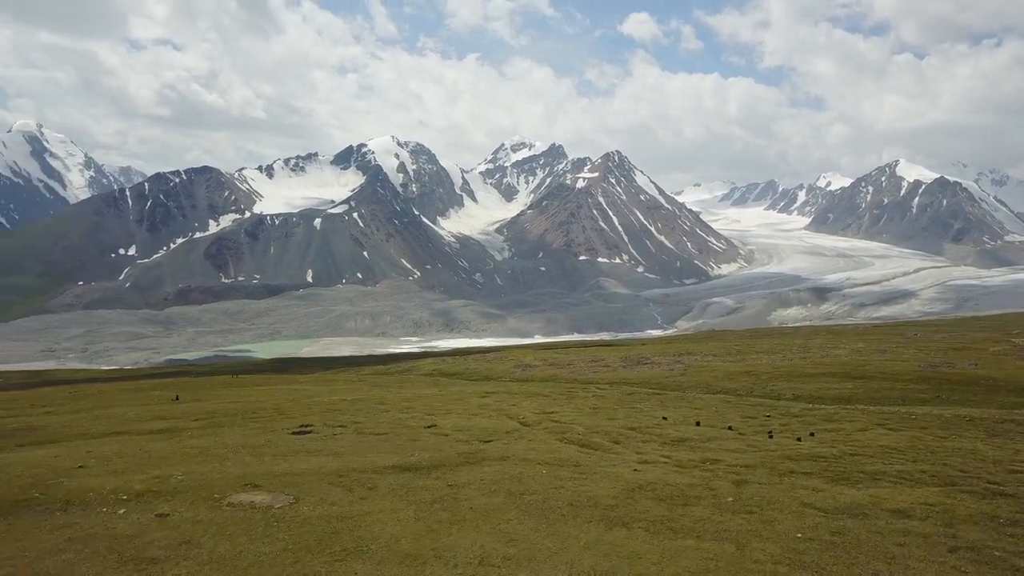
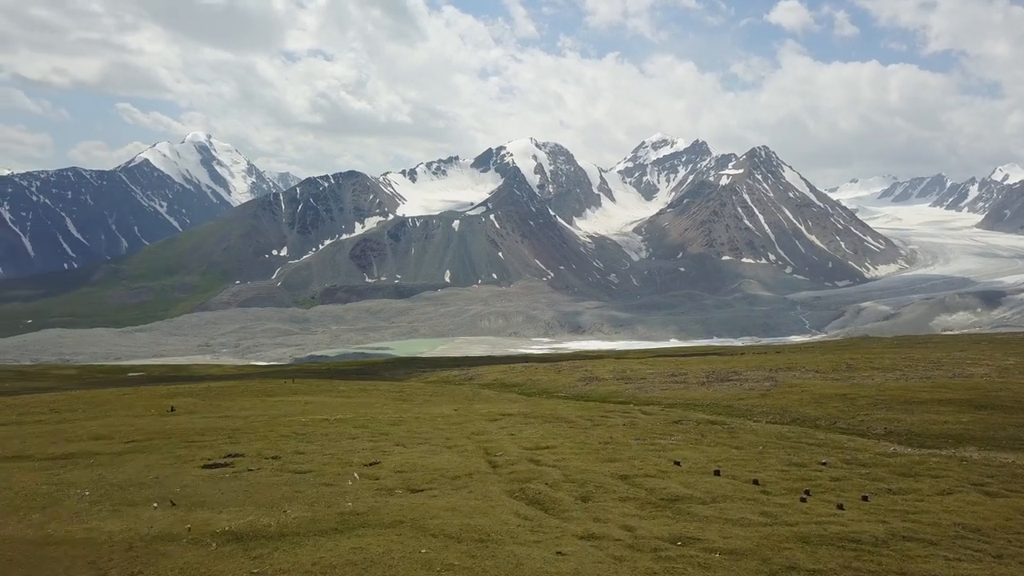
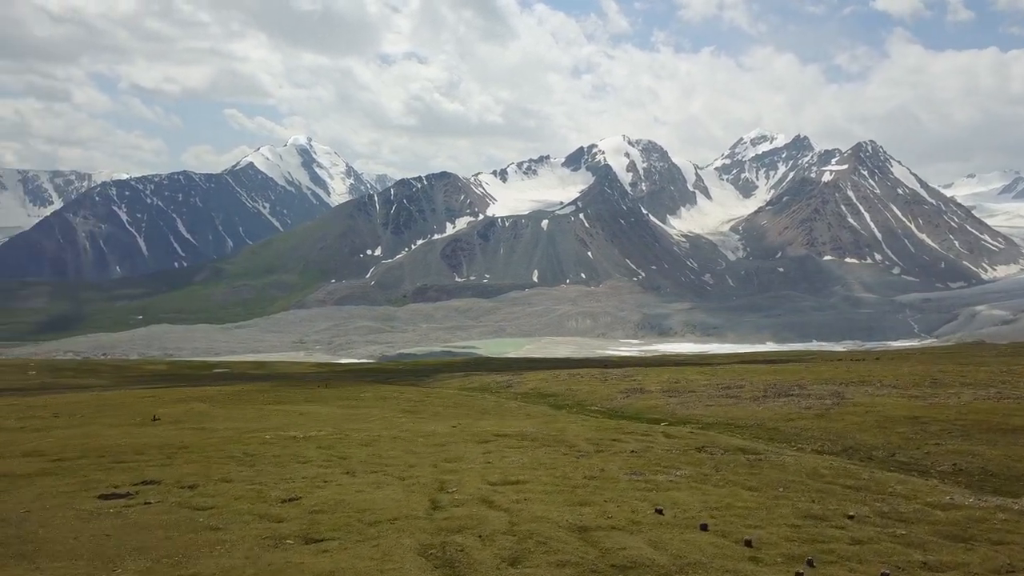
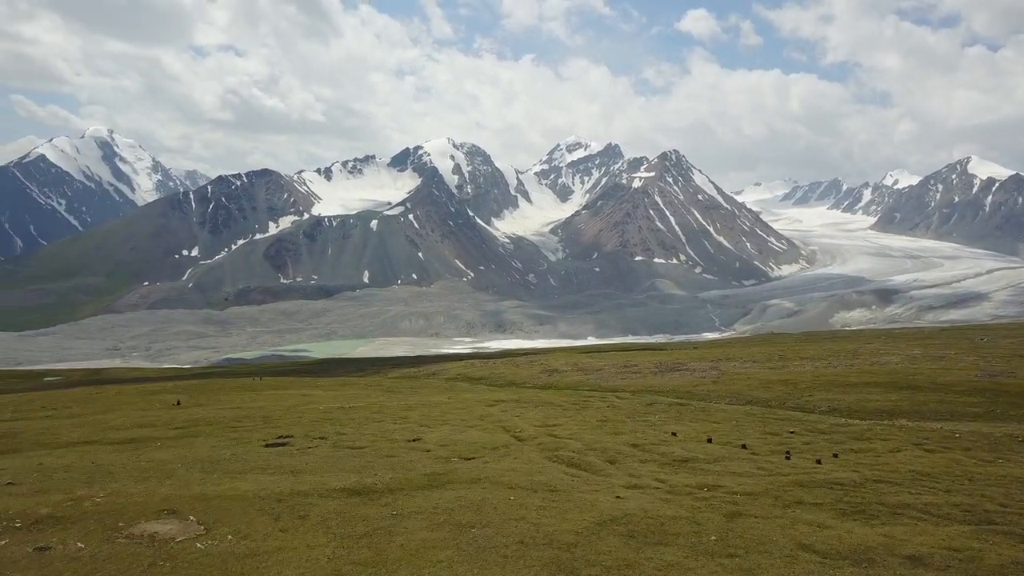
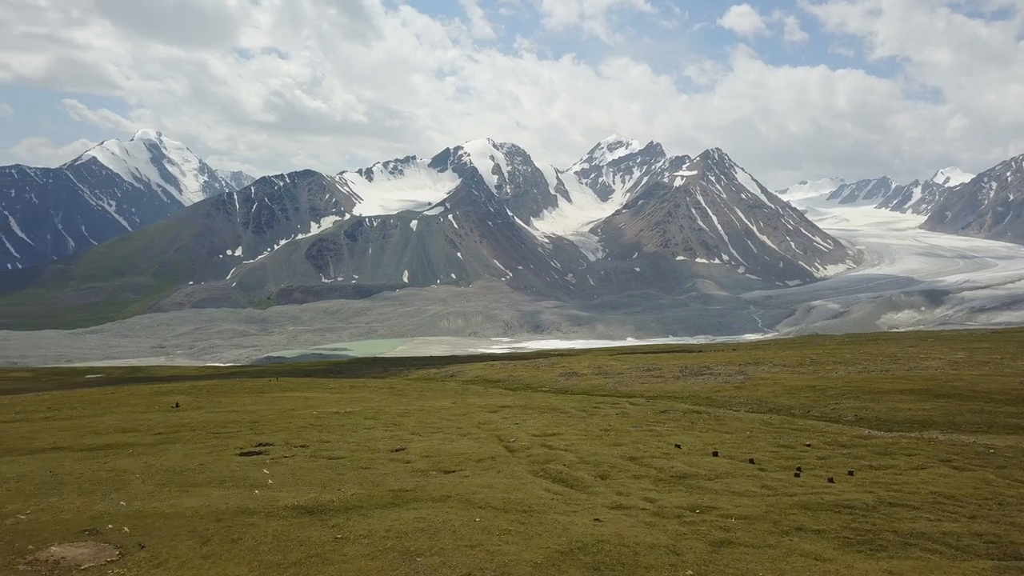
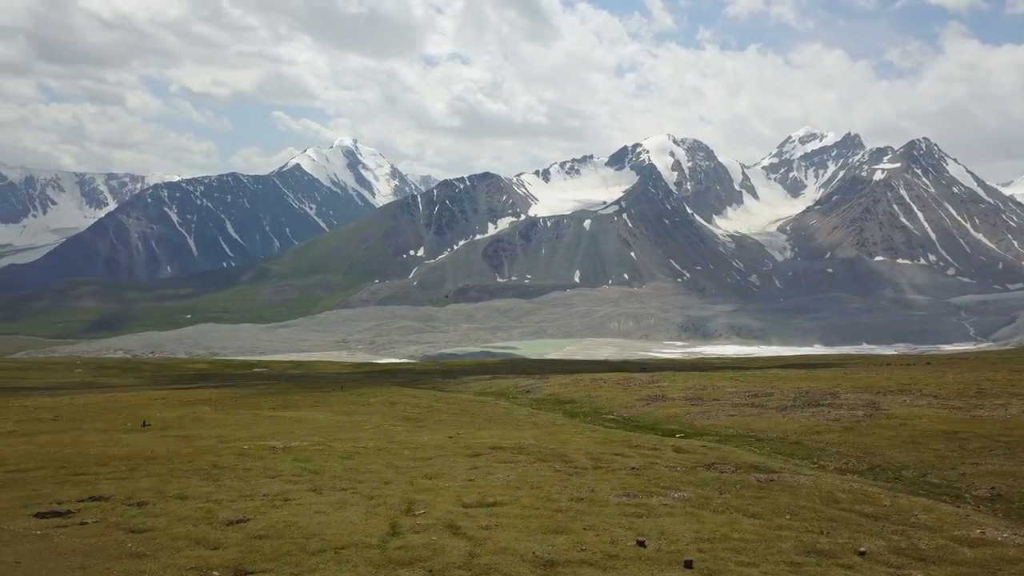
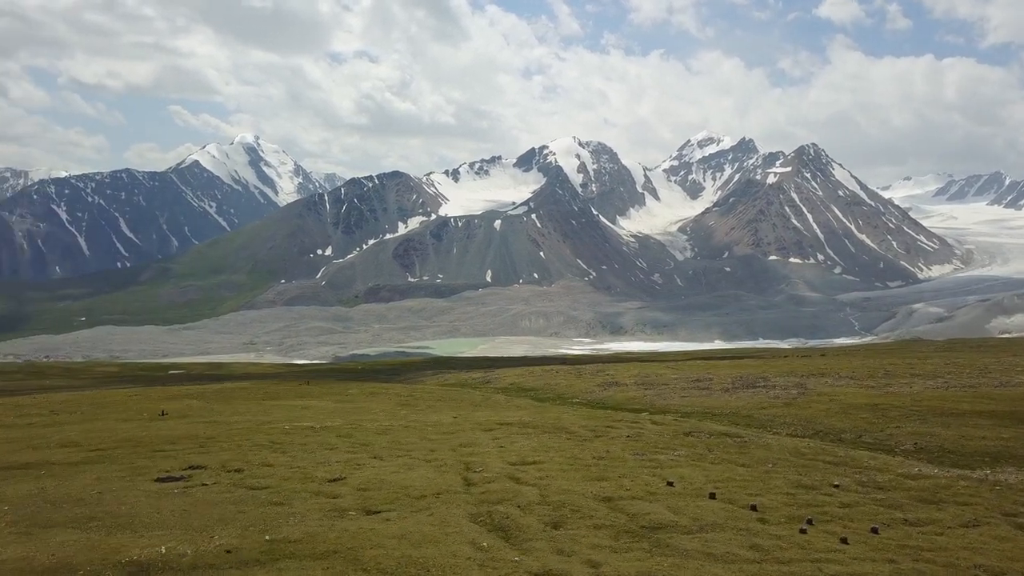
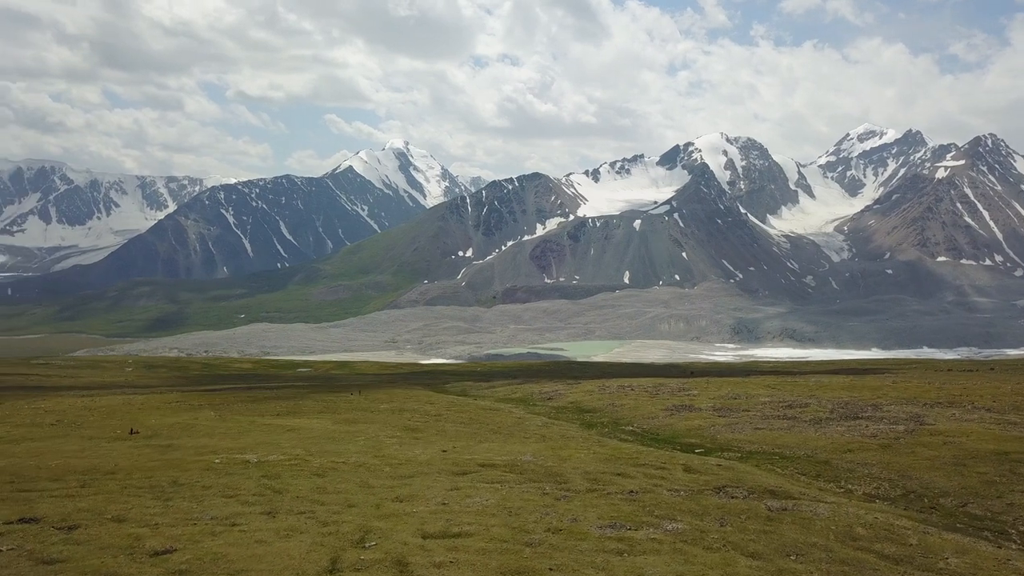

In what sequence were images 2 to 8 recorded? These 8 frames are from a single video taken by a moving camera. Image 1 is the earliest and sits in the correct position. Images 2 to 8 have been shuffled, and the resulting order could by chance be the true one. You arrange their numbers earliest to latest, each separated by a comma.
4, 5, 2, 7, 3, 6, 8
